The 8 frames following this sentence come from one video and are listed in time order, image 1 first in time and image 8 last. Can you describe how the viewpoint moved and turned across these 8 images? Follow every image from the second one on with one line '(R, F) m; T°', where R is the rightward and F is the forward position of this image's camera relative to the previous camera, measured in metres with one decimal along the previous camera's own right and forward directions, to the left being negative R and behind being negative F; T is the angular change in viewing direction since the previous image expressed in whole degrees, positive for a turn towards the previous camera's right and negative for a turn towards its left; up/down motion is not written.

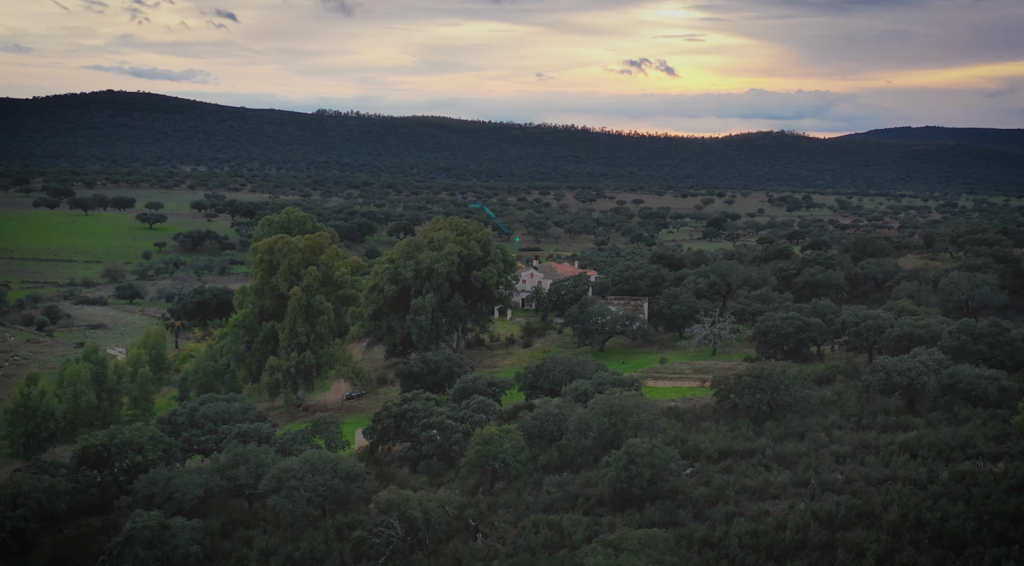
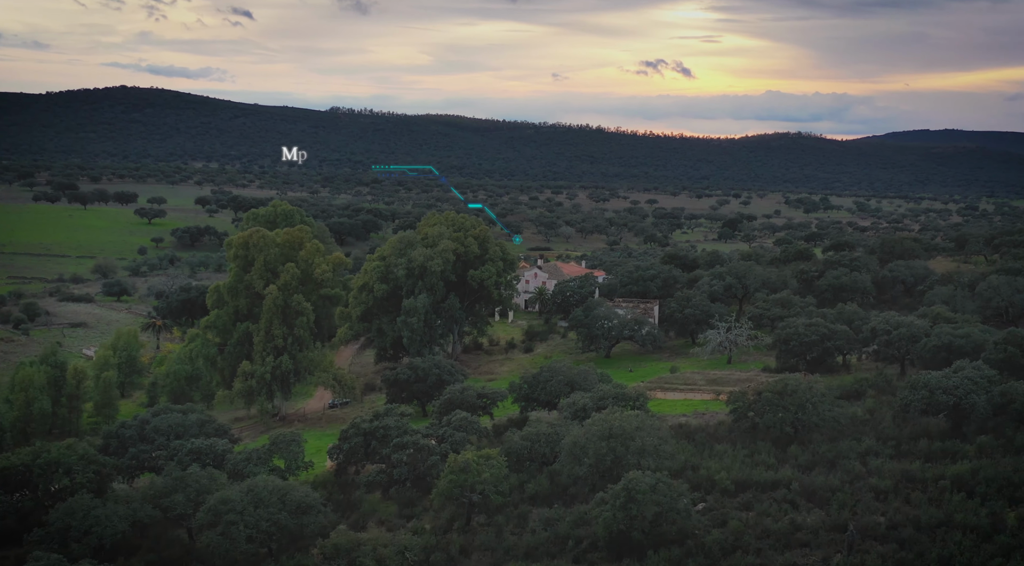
(+0.8, +5.2) m; -1°
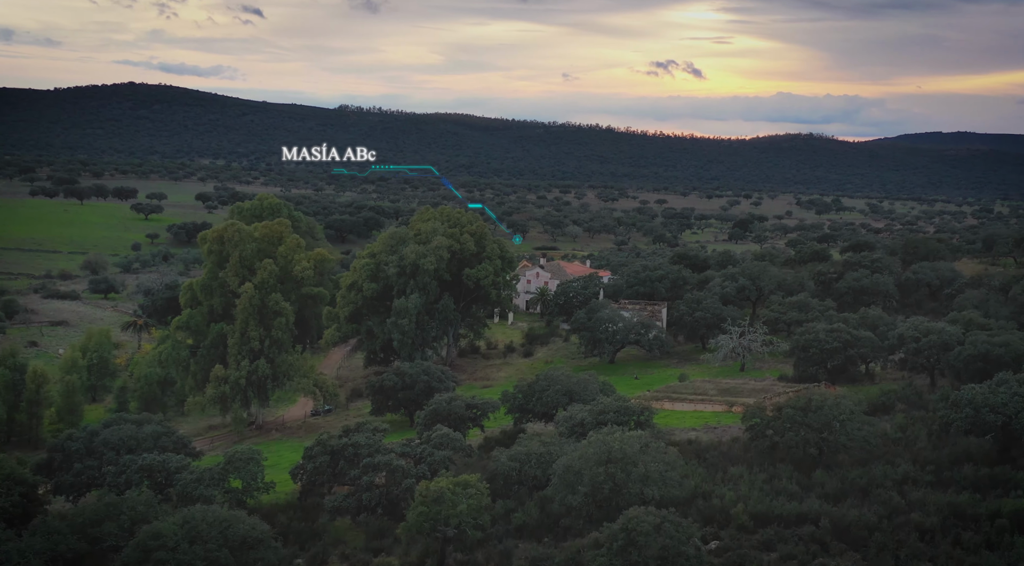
(+0.6, +4.3) m; 0°
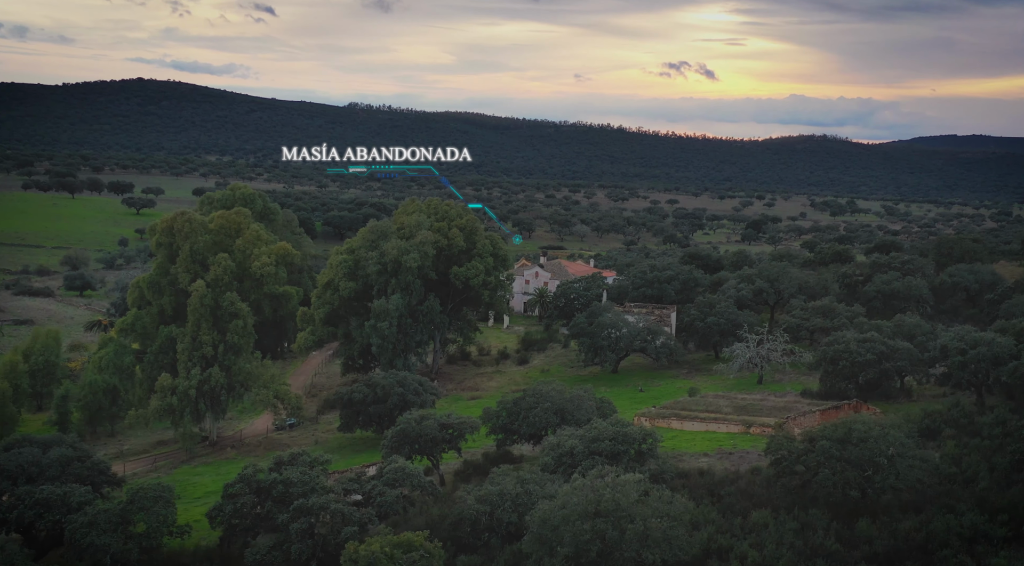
(+0.9, +6.1) m; -1°
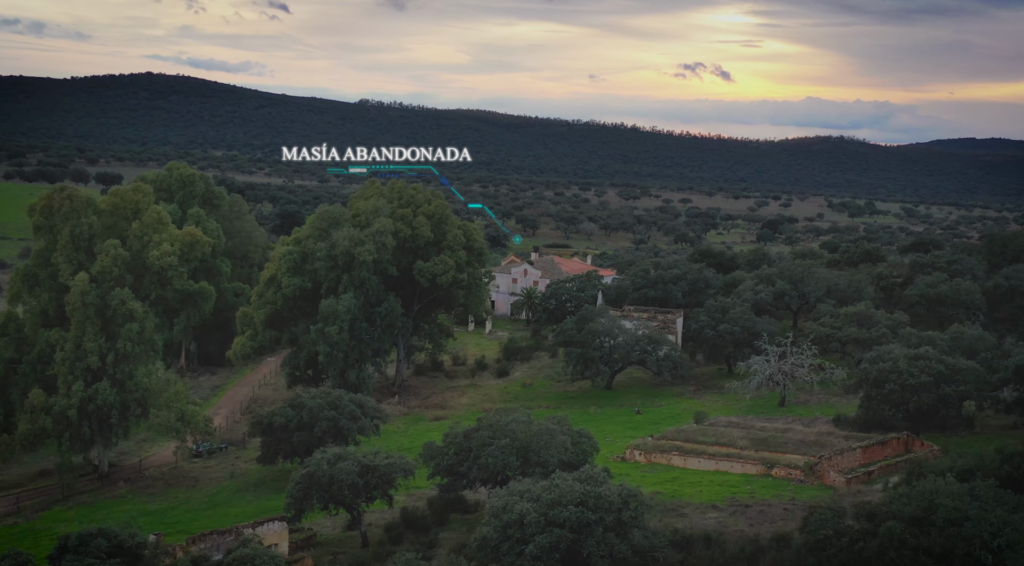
(+1.6, +9.0) m; -1°
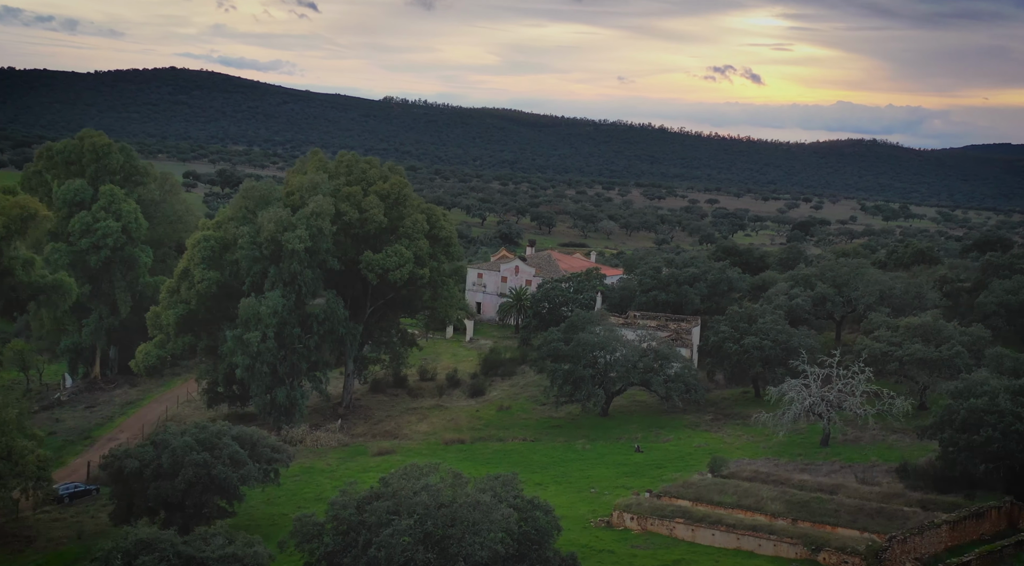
(+1.8, +9.9) m; -1°
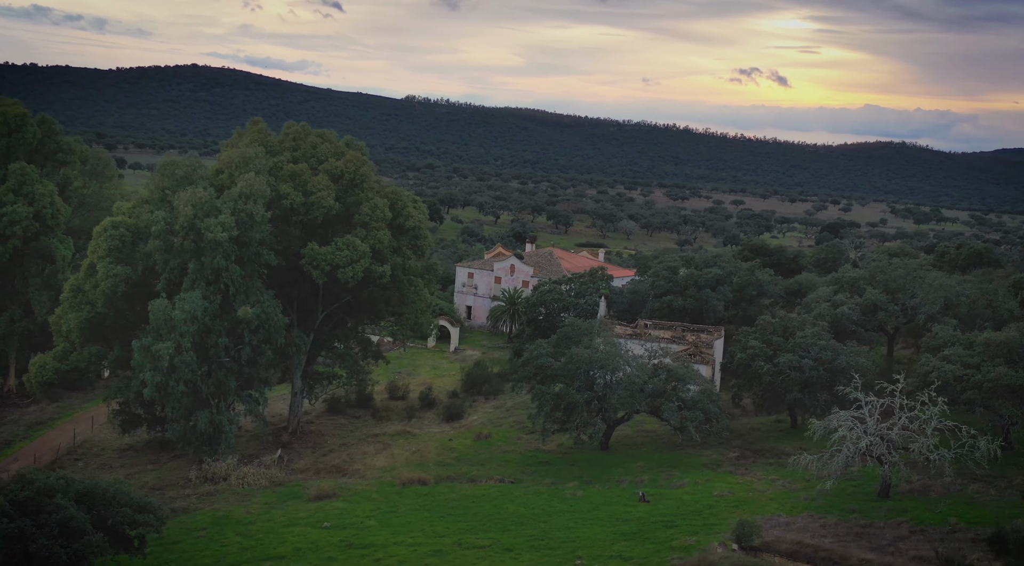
(+1.2, +7.4) m; -1°
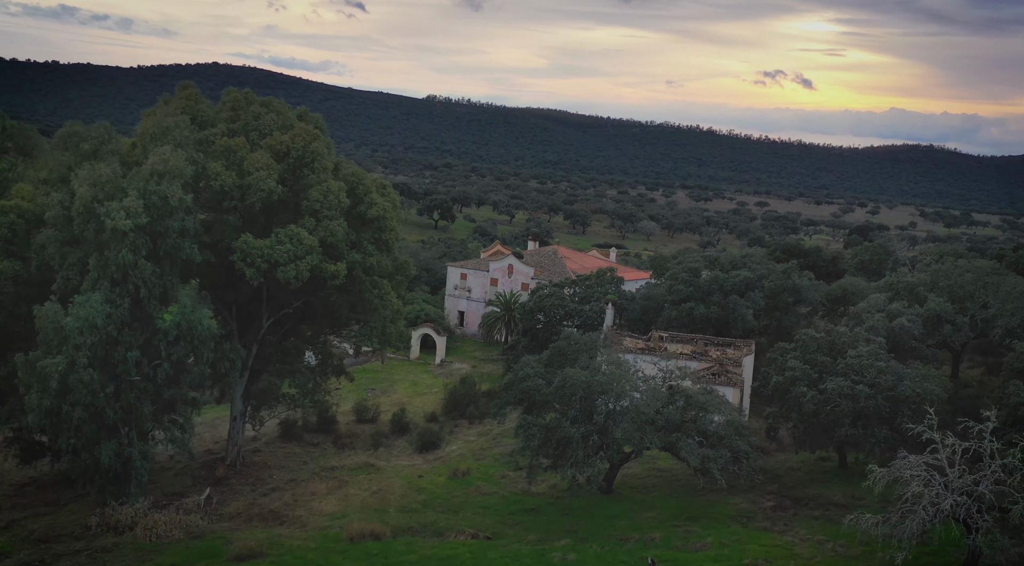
(+0.9, +6.1) m; -1°
